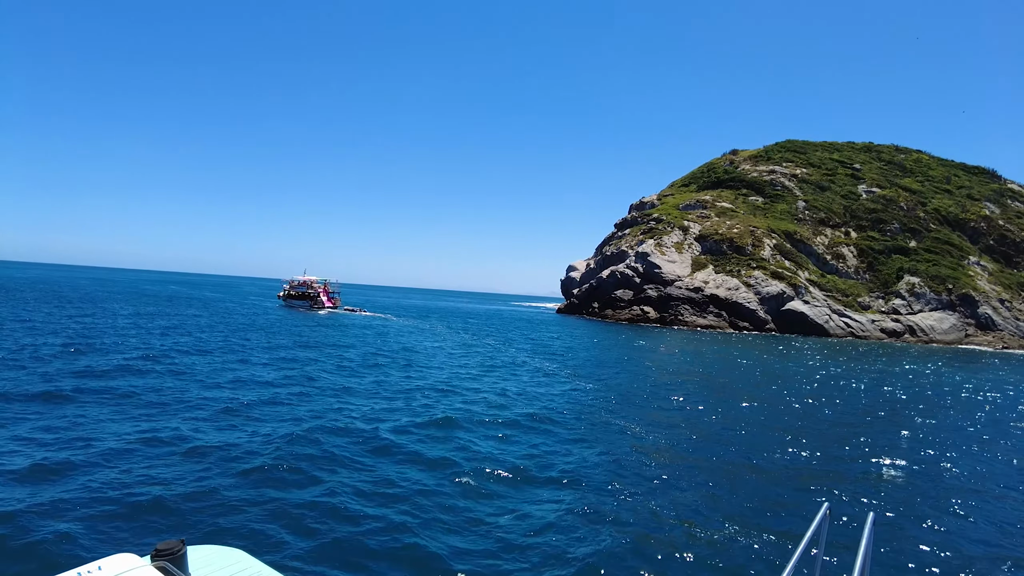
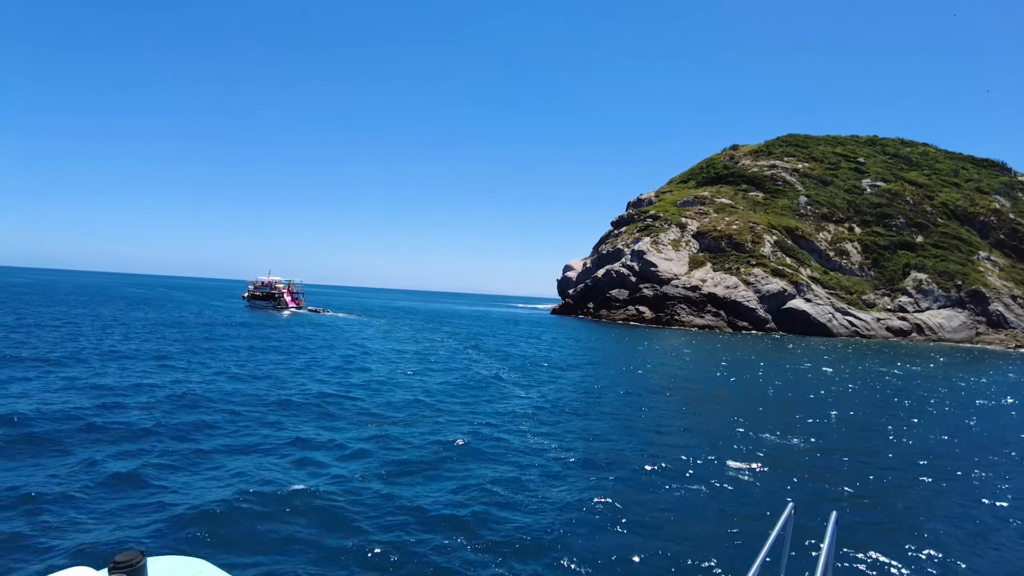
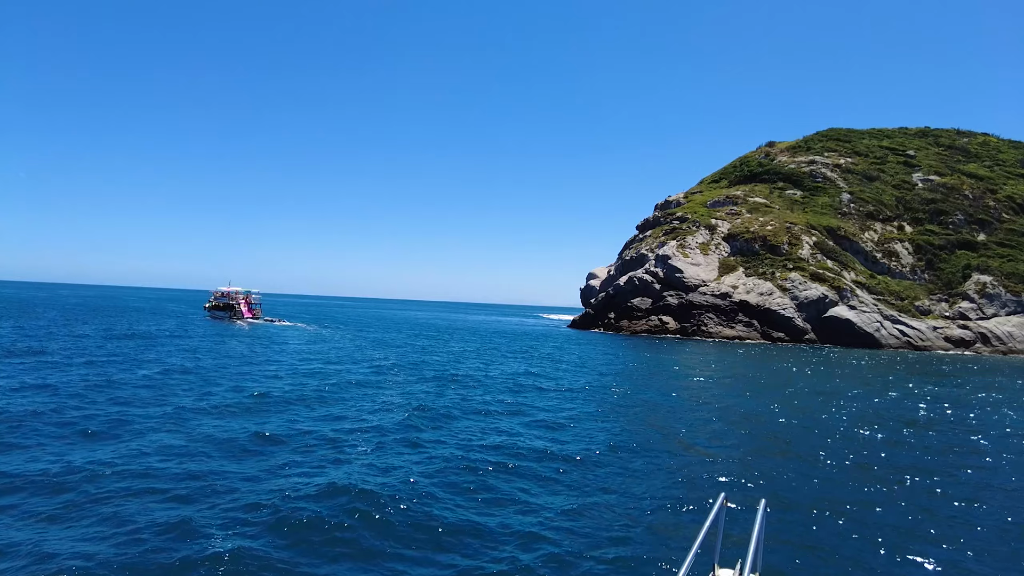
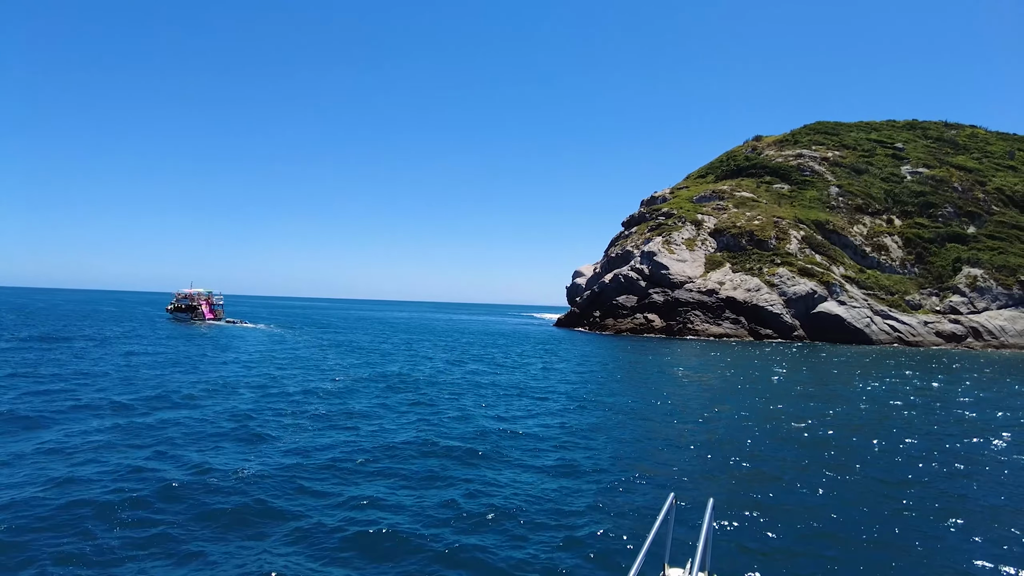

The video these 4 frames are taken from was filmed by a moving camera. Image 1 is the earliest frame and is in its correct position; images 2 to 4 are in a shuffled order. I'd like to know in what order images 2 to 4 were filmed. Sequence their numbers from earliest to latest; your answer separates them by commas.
2, 3, 4
